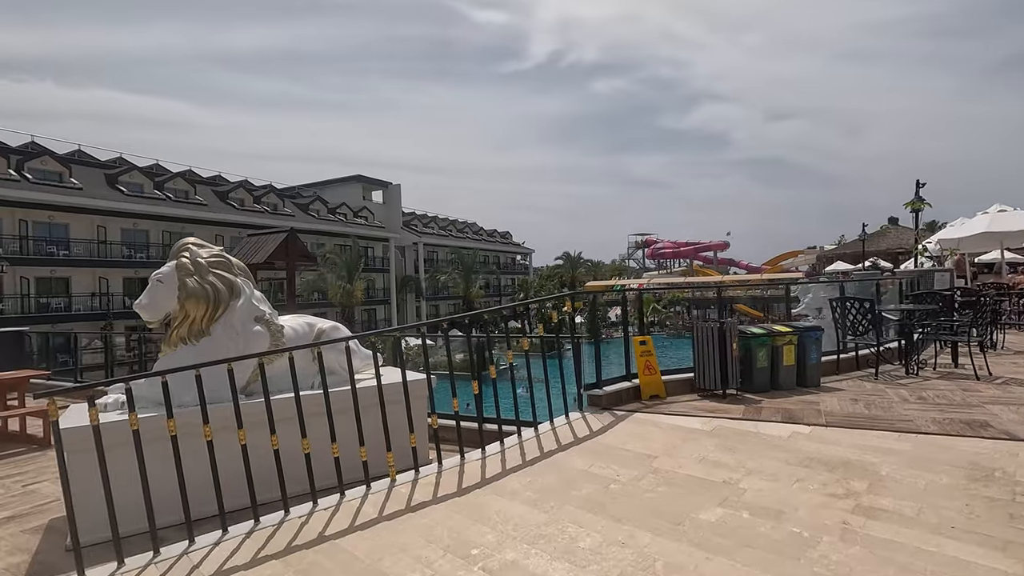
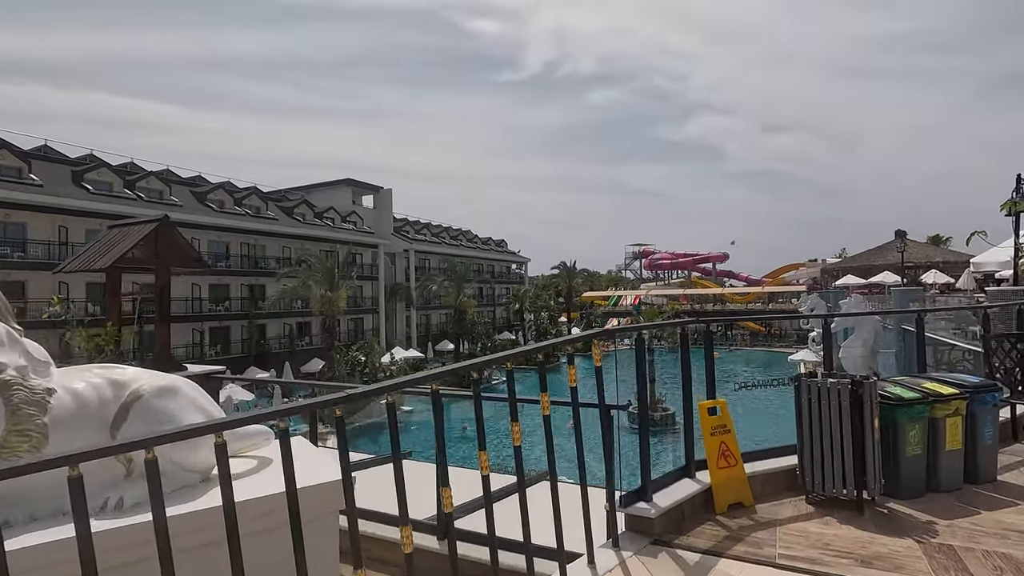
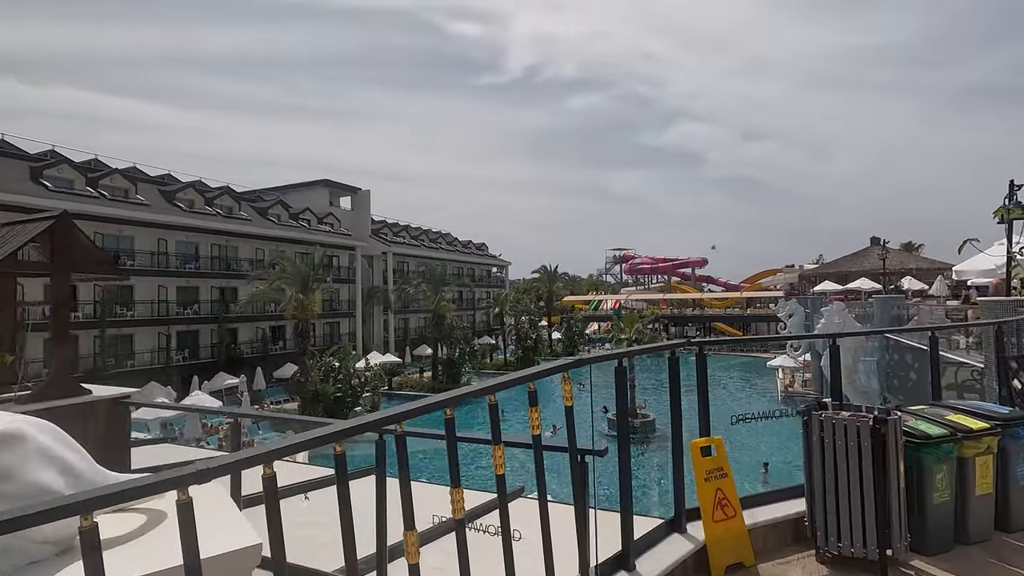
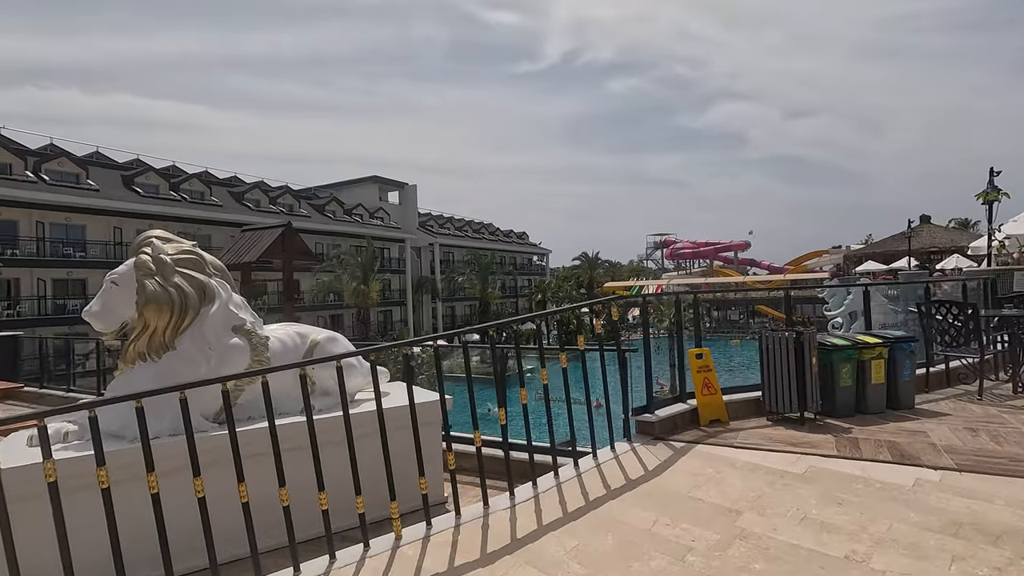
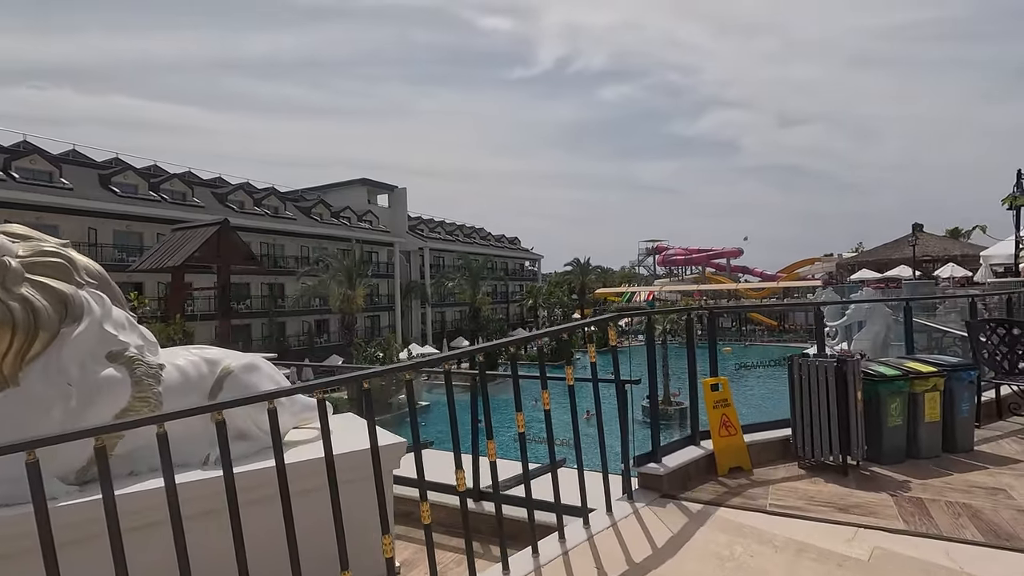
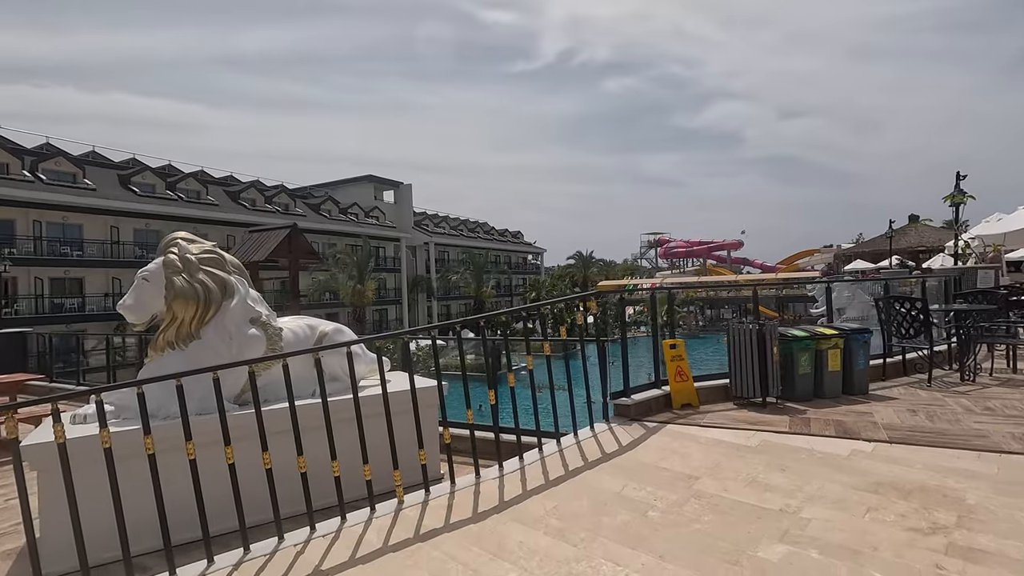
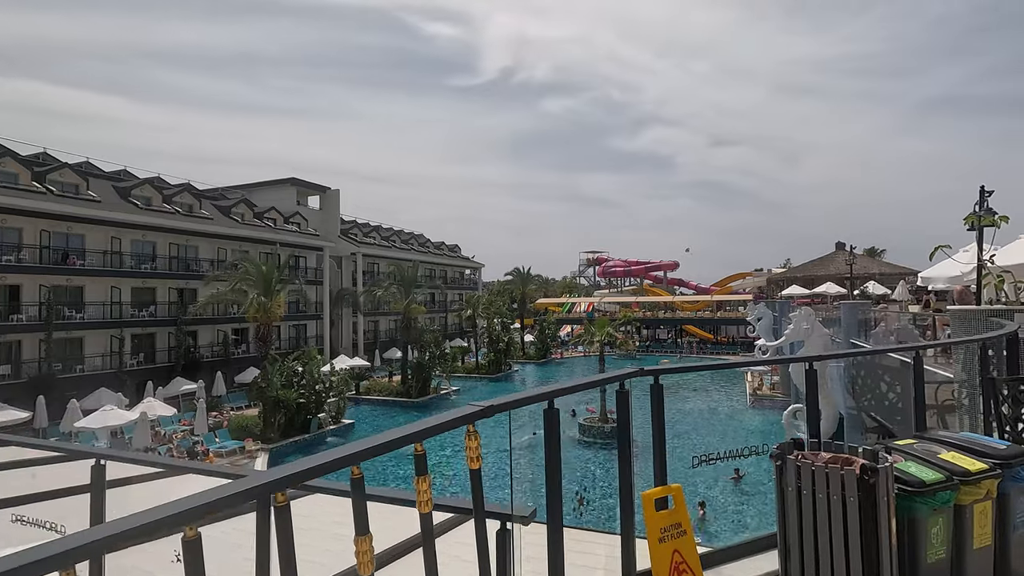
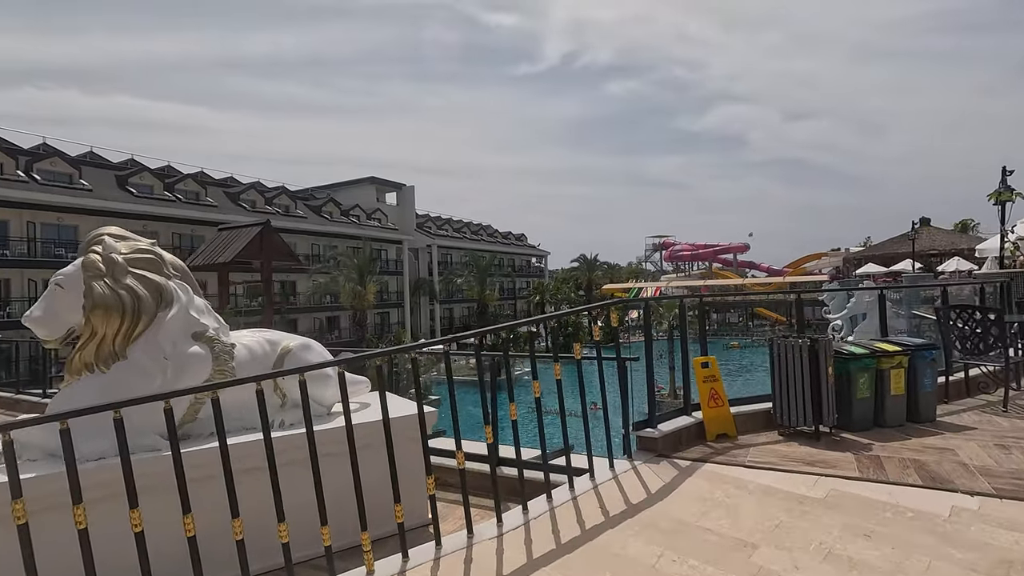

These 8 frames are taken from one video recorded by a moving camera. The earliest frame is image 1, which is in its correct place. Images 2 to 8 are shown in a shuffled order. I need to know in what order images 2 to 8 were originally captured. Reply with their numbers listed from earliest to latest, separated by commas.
6, 4, 8, 5, 2, 3, 7
